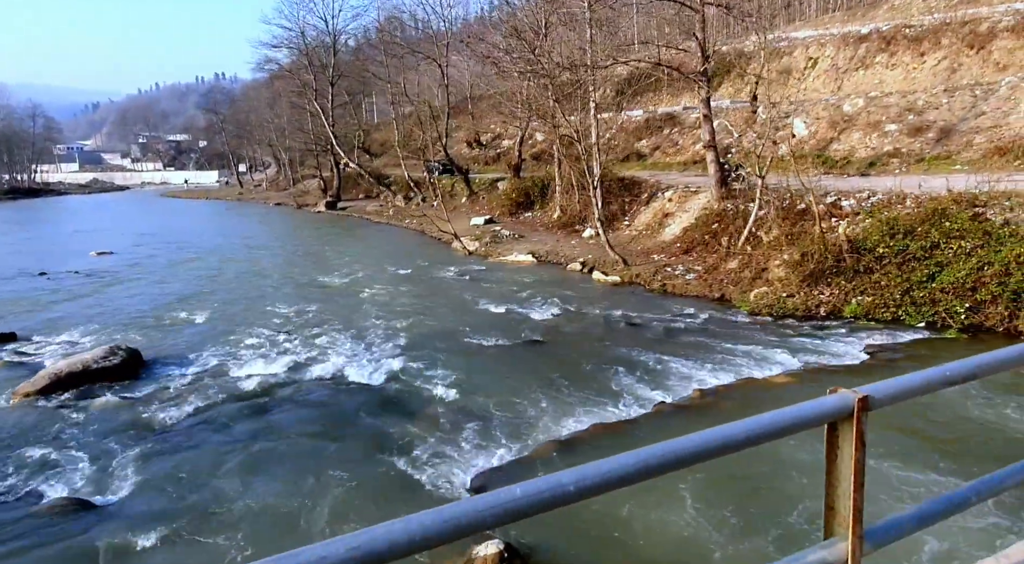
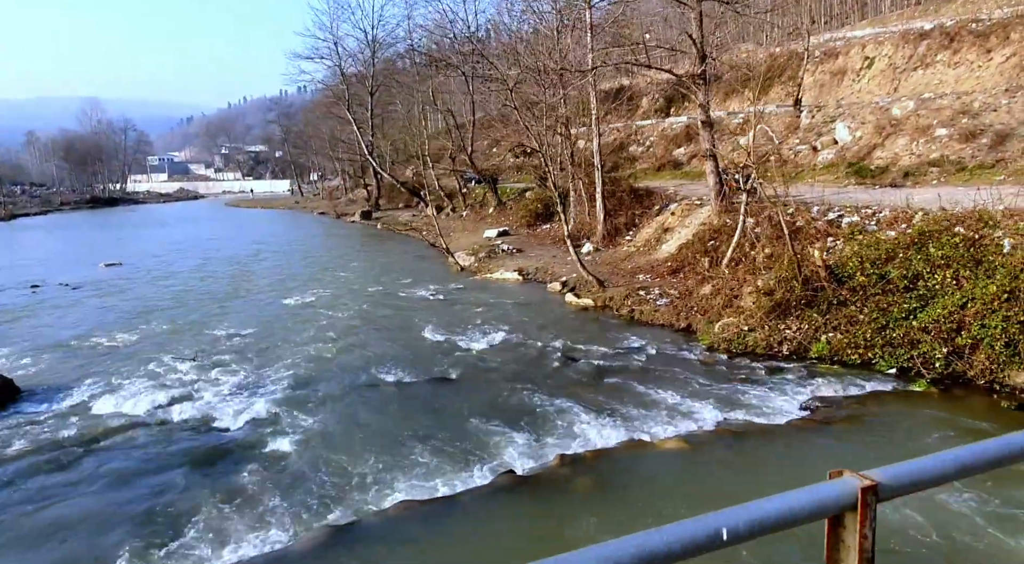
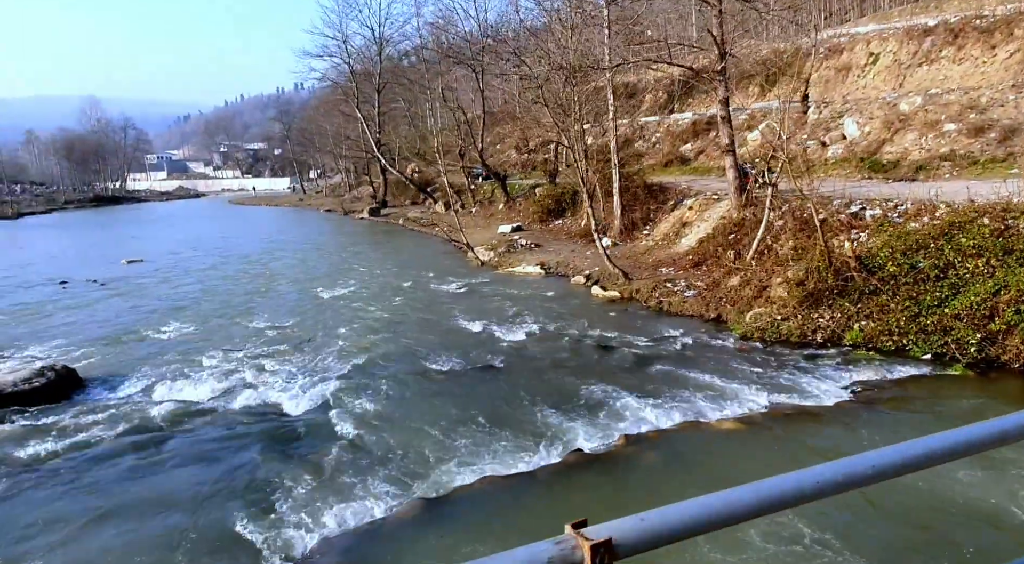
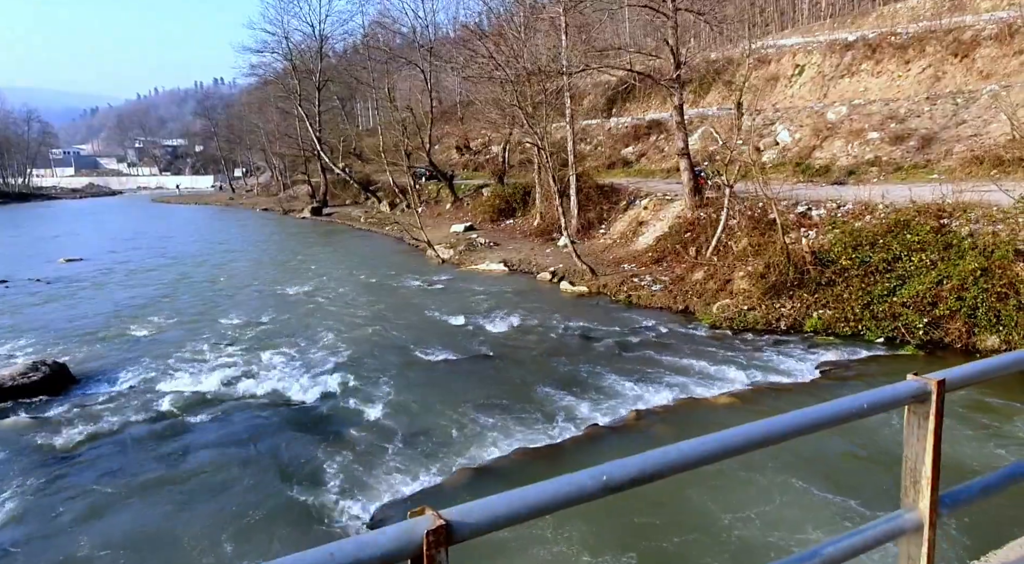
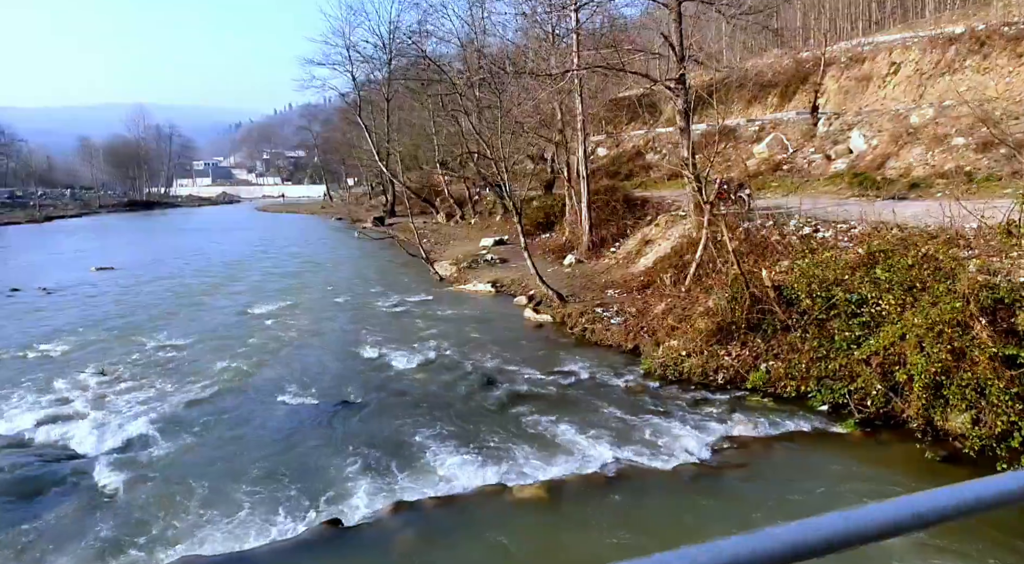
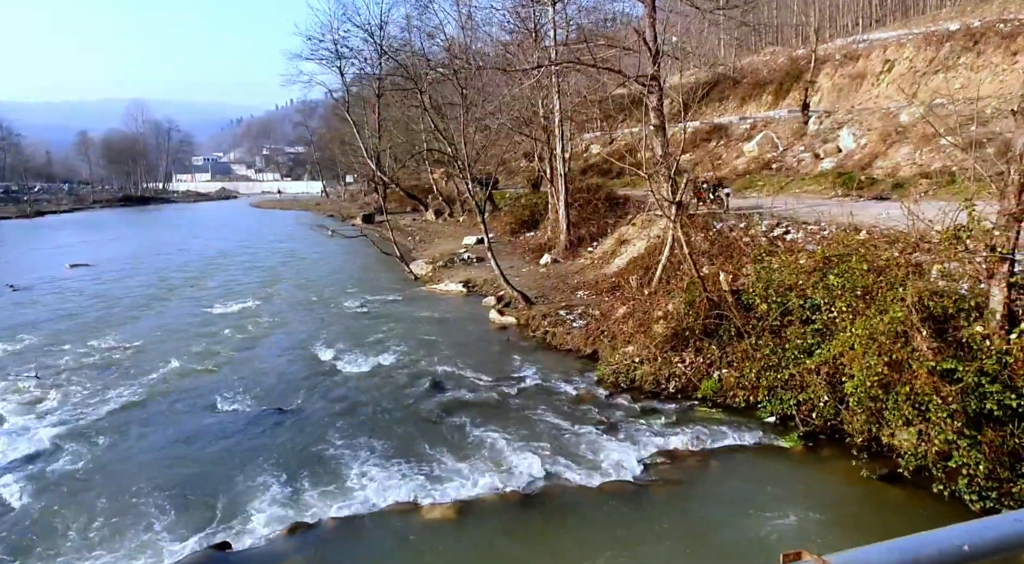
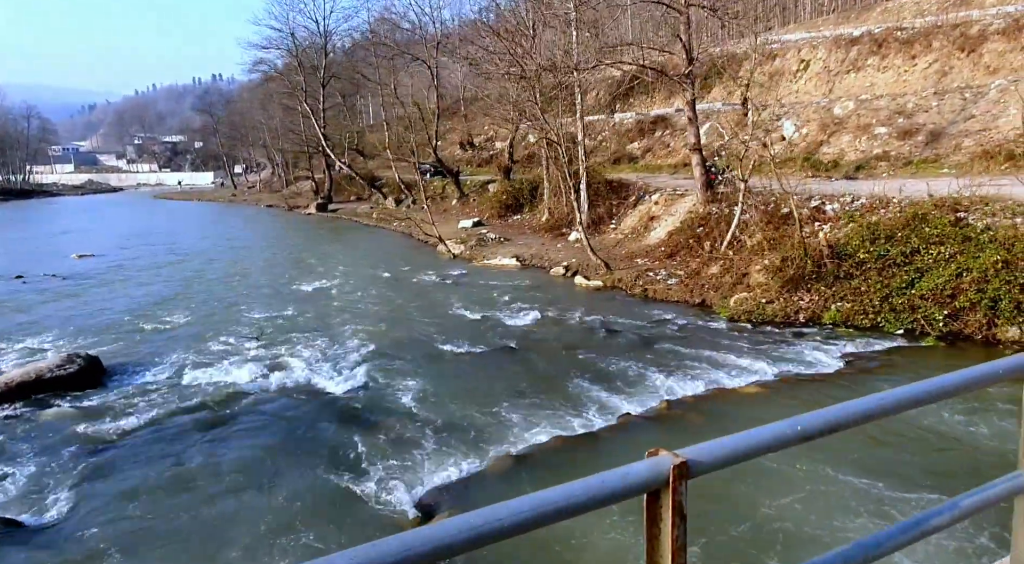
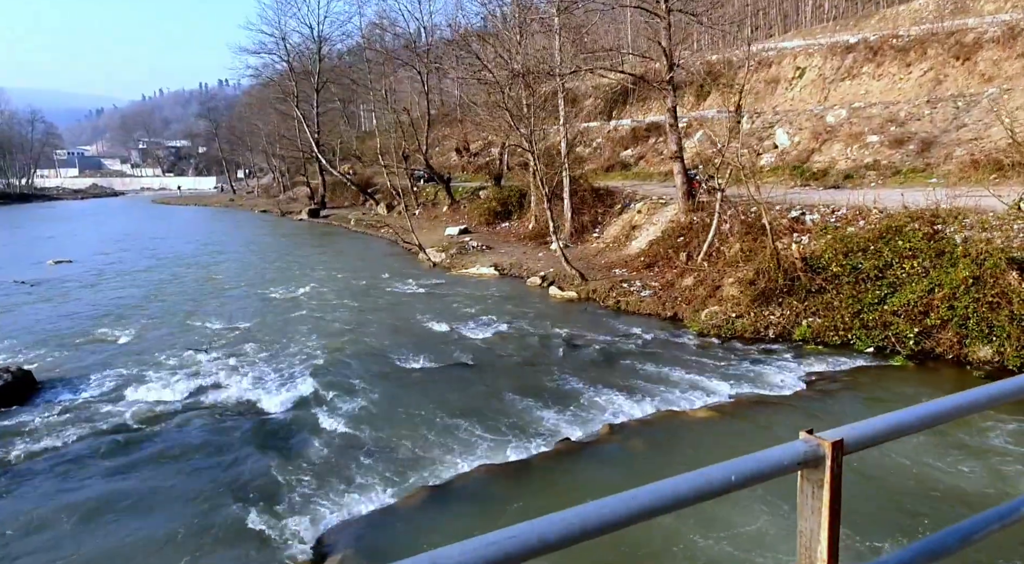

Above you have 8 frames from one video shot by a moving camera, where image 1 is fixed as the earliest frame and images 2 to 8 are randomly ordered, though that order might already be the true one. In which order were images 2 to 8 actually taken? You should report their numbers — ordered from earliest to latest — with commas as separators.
7, 4, 8, 3, 2, 5, 6
